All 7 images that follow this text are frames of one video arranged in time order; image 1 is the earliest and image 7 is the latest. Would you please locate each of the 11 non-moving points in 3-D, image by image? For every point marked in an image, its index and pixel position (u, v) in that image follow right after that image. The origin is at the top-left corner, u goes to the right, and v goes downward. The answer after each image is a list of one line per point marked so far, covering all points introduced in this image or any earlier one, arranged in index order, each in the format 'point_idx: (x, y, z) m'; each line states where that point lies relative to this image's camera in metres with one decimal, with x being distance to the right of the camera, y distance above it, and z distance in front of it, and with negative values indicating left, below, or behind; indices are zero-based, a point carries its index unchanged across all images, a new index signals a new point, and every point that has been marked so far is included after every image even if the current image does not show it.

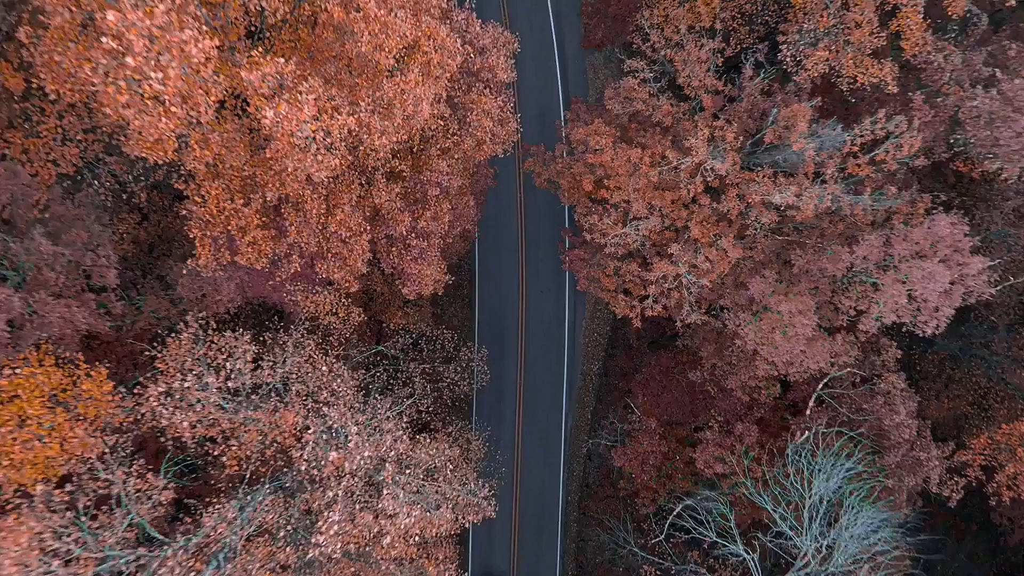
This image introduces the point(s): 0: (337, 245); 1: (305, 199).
0: (-11.4, +2.8, +20.0) m
1: (-12.5, +5.3, +18.4) m
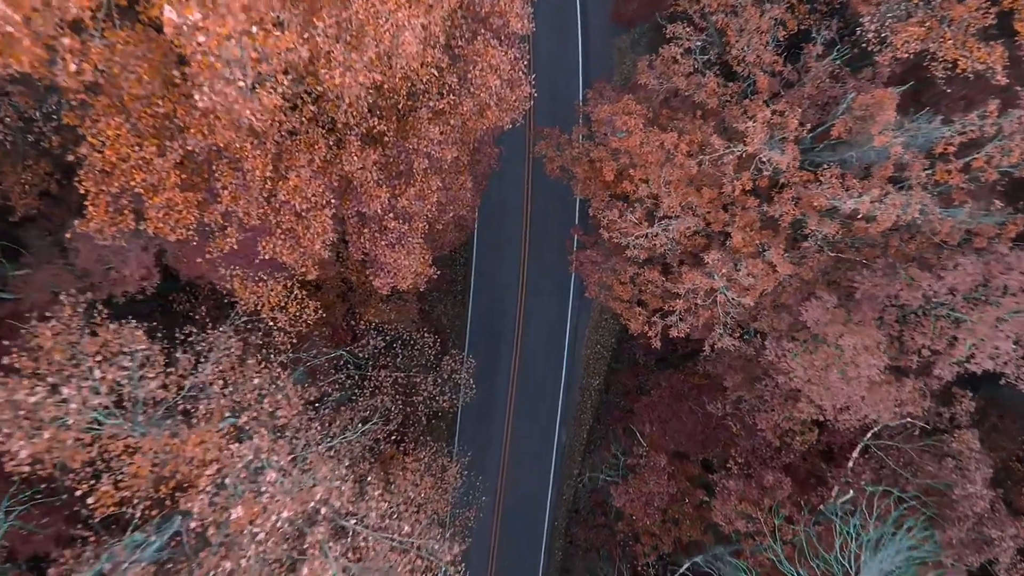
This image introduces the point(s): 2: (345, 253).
0: (-11.3, +3.4, +15.6) m
1: (-12.2, +6.1, +14.0) m
2: (-10.8, +2.3, +19.4) m
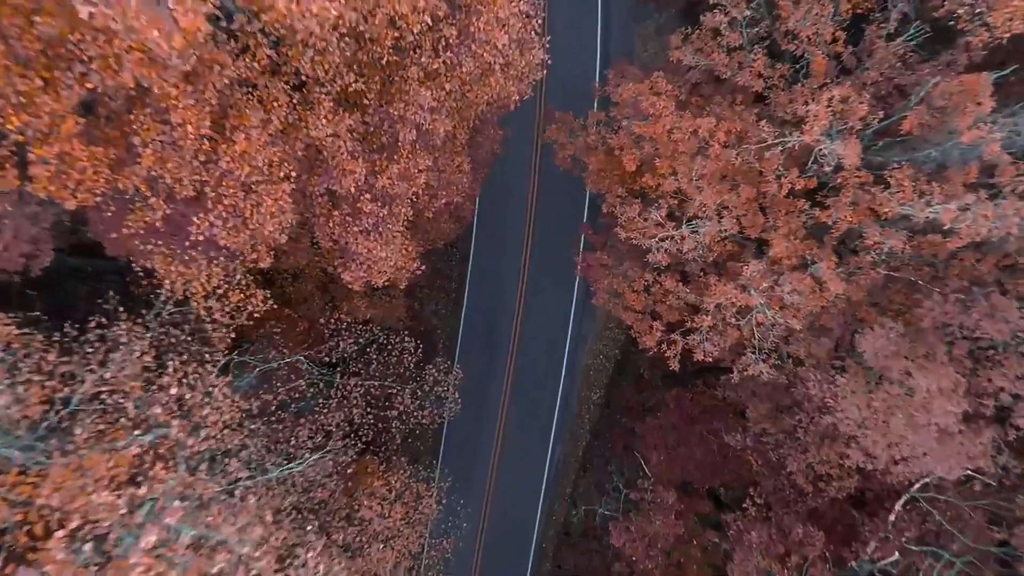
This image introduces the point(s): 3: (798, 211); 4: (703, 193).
0: (-11.3, +3.9, +12.5) m
1: (-12.0, +6.5, +10.8) m
2: (-10.8, +2.7, +16.2) m
3: (+15.7, +4.3, +17.0) m
4: (+10.6, +5.3, +17.1) m
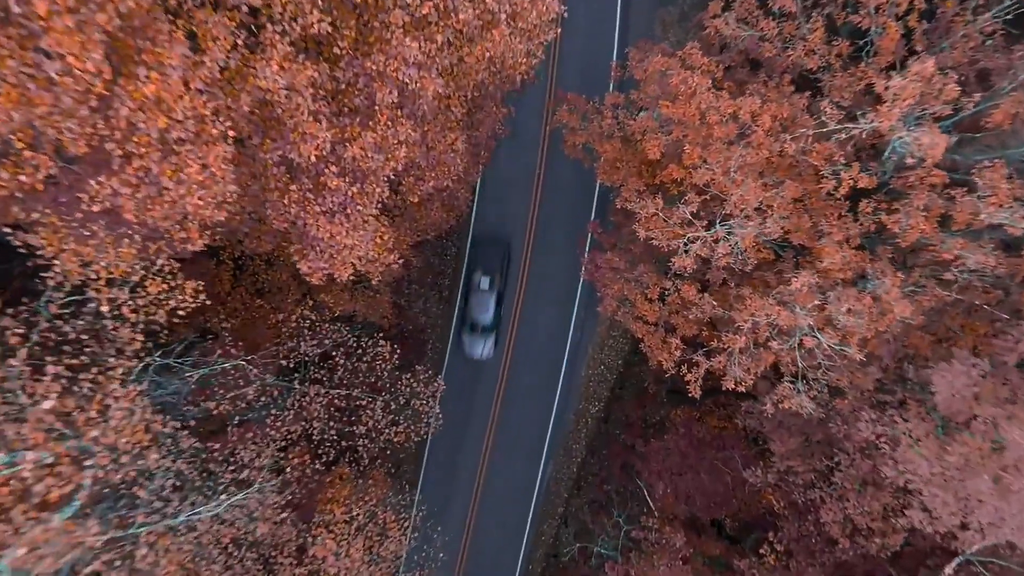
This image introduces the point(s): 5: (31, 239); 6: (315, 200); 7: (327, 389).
0: (-11.3, +4.3, +9.6) m
1: (-11.9, +7.0, +7.9) m
2: (-10.9, +3.1, +13.3) m
3: (+15.6, +3.4, +14.1) m
4: (+10.6, +4.7, +14.3) m
5: (-15.0, +1.5, +9.7) m
6: (-8.1, +3.6, +12.5) m
7: (-9.5, -5.2, +15.7) m
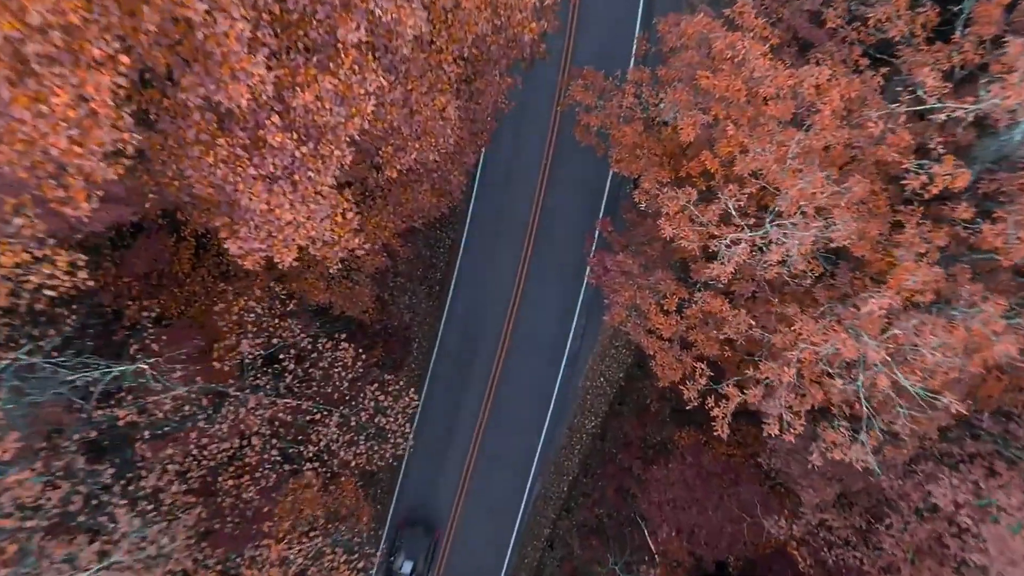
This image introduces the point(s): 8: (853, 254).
0: (-11.4, +4.9, +6.6) m
1: (-11.8, +7.6, +4.9) m
2: (-11.0, +3.7, +10.4) m
3: (+15.4, +2.4, +11.2) m
4: (+10.5, +4.0, +11.3) m
5: (-15.2, +2.3, +6.8) m
6: (-8.2, +4.0, +9.6) m
7: (-10.1, -4.7, +12.8) m
8: (+13.8, +1.4, +12.5) m
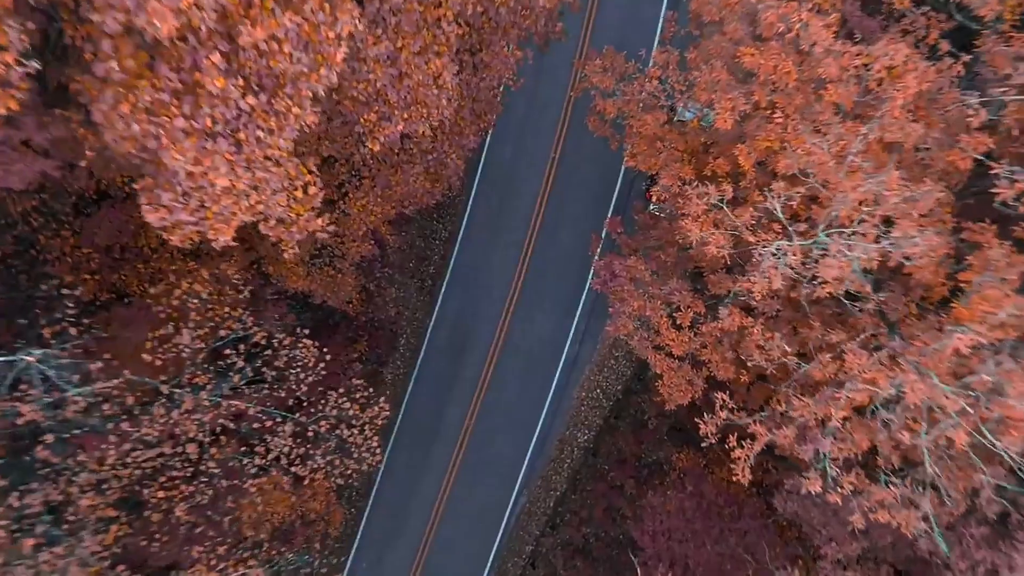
0: (-11.3, +5.5, +4.6) m
1: (-11.6, +8.2, +2.9) m
2: (-11.0, +4.3, +8.4) m
3: (+15.3, +1.3, +9.2) m
4: (+10.5, +3.3, +9.3) m
5: (-15.3, +3.2, +4.8) m
6: (-8.2, +4.5, +7.6) m
7: (-10.7, -4.1, +10.9) m
8: (+13.6, +0.4, +10.5) m
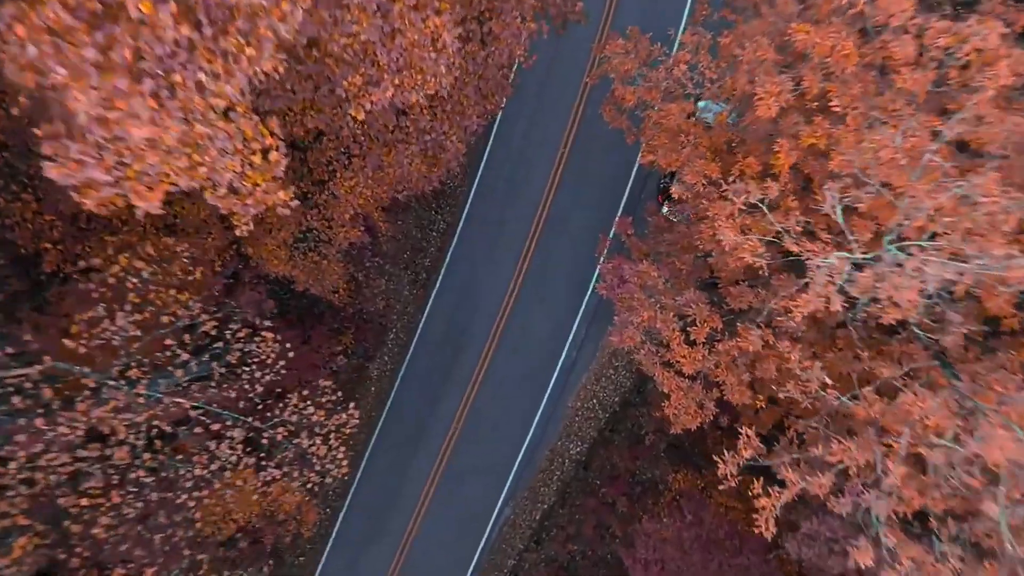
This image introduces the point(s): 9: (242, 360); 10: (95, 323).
0: (-11.1, +6.1, +3.0) m
1: (-11.2, +8.9, +1.3) m
2: (-10.9, +5.0, +6.8) m
3: (+15.2, +0.3, +7.6) m
4: (+10.5, +2.6, +7.7) m
5: (-15.2, +4.1, +3.2) m
6: (-8.0, +4.9, +6.0) m
7: (-11.0, -3.4, +9.3) m
8: (+13.5, -0.5, +8.9) m
9: (-9.0, -2.5, +10.5) m
10: (-12.7, -0.9, +9.2) m
